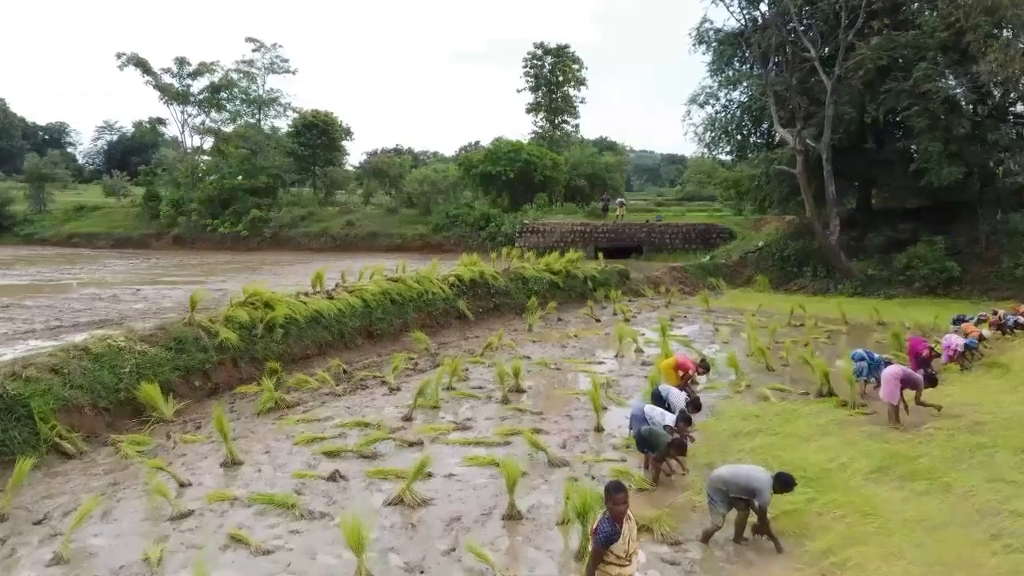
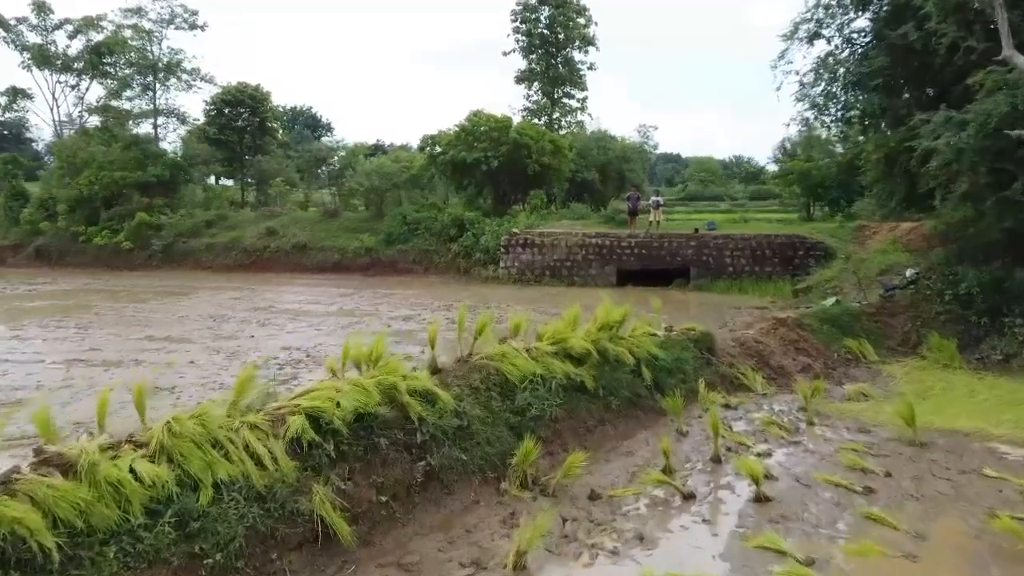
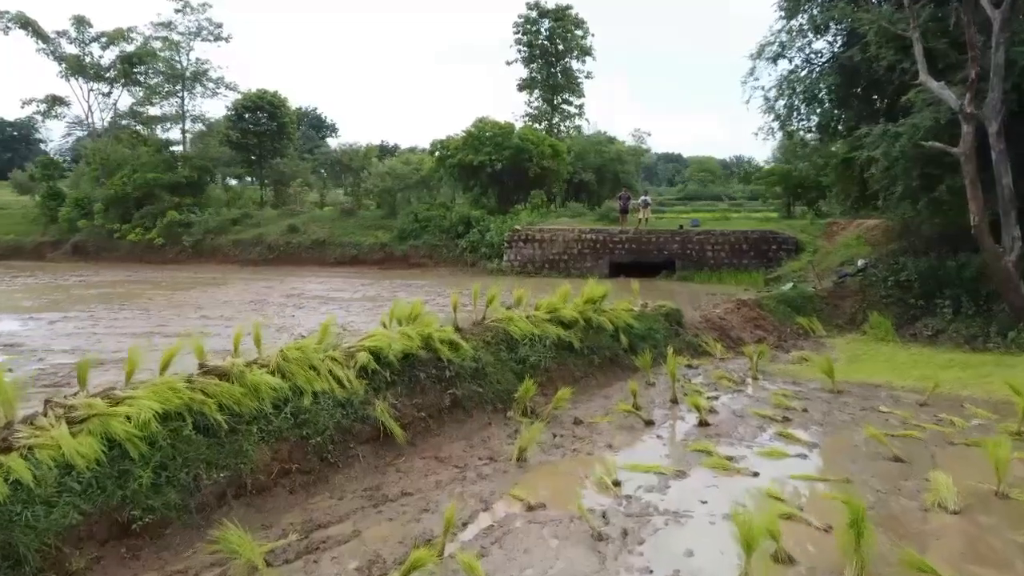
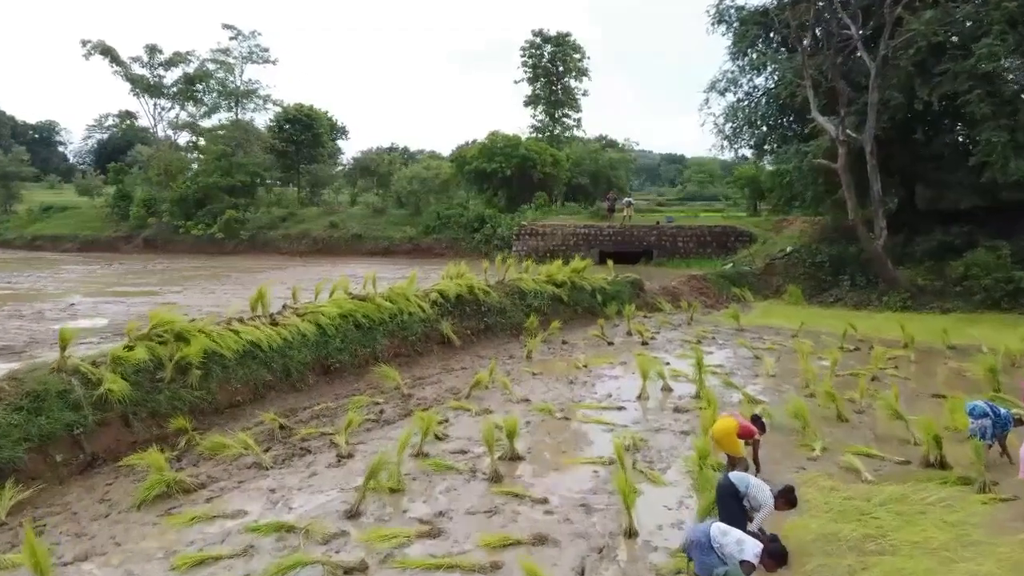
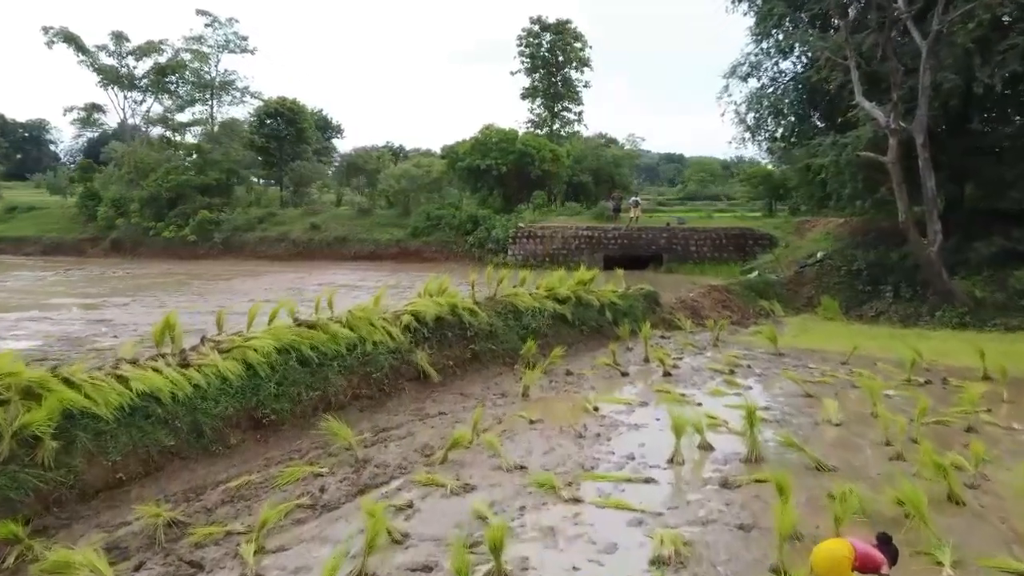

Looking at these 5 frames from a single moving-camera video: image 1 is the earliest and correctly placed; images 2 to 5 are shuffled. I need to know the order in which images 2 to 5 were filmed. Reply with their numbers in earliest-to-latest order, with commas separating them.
4, 5, 3, 2
